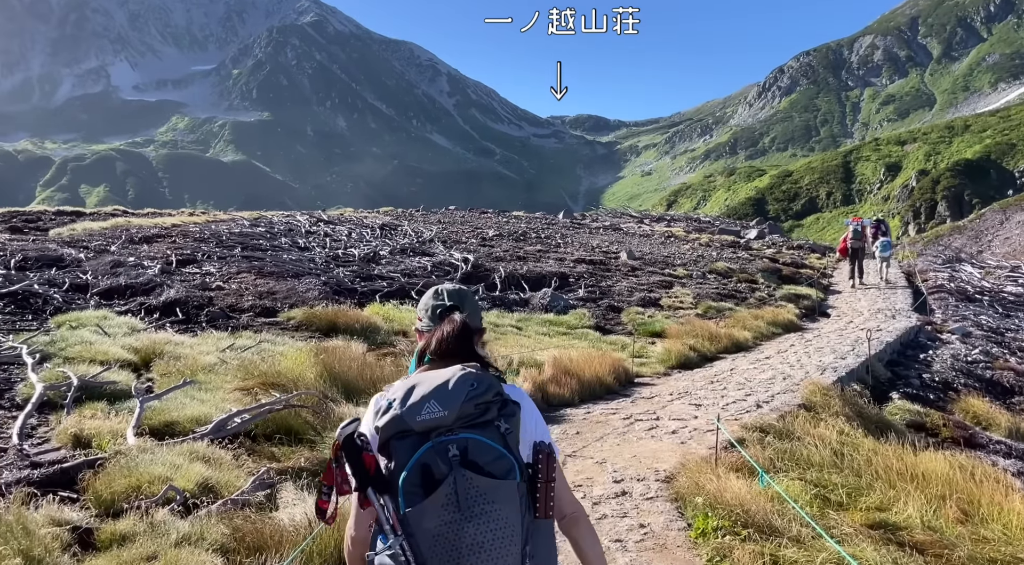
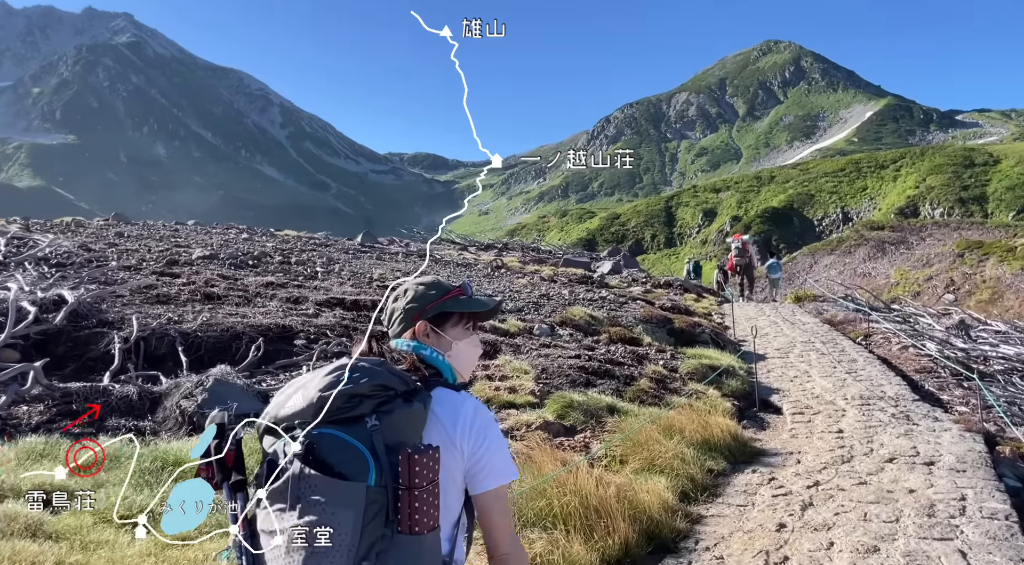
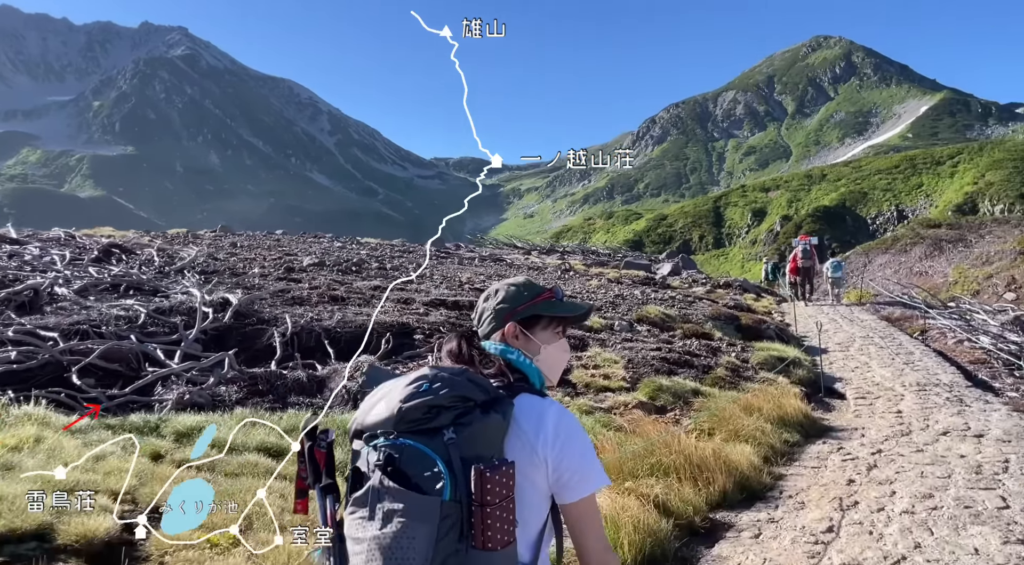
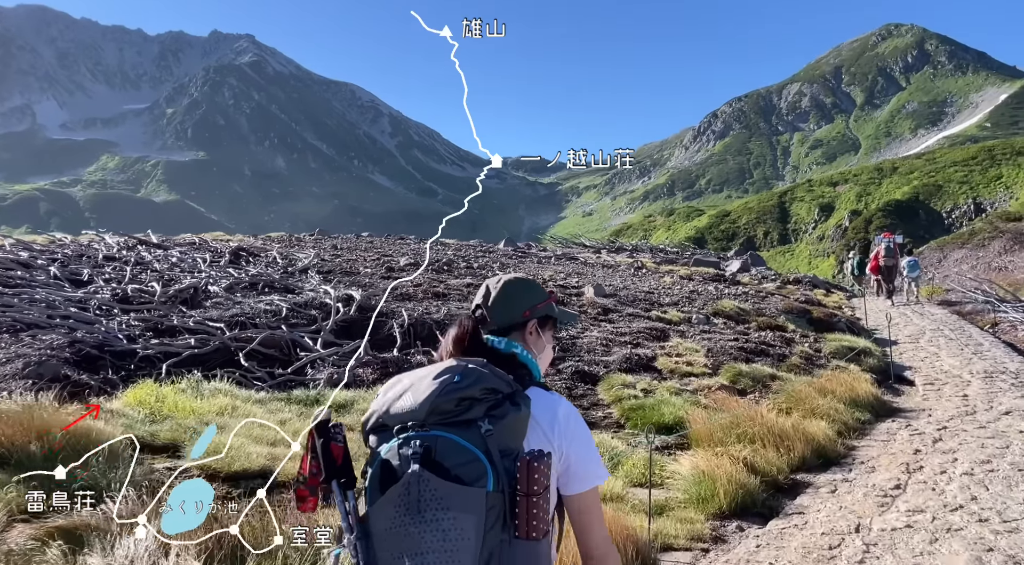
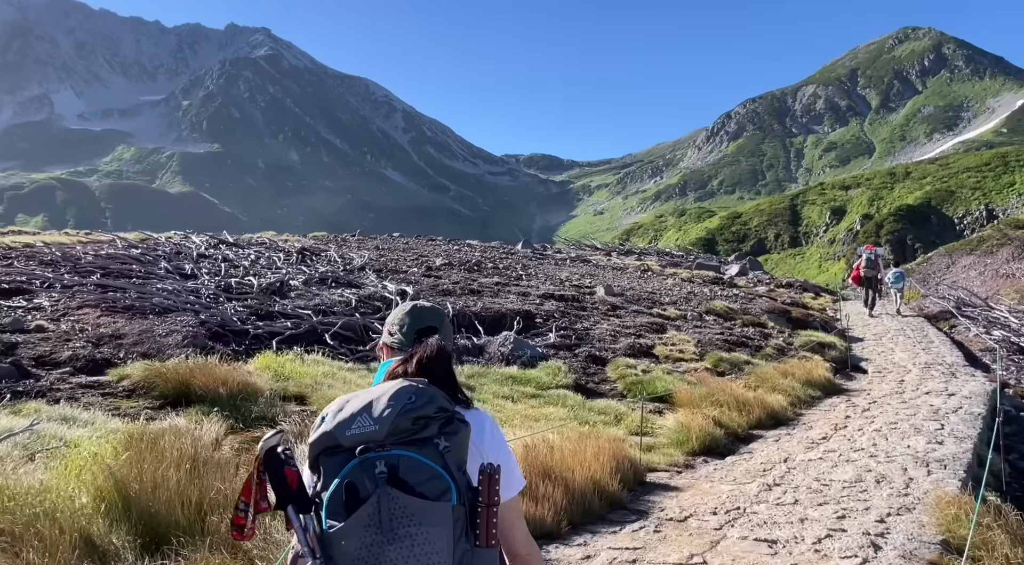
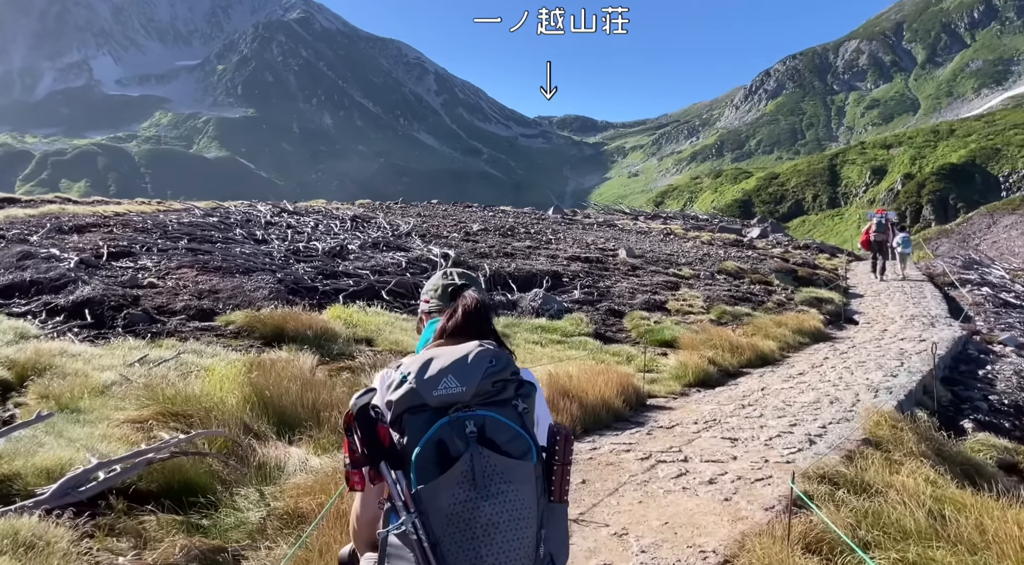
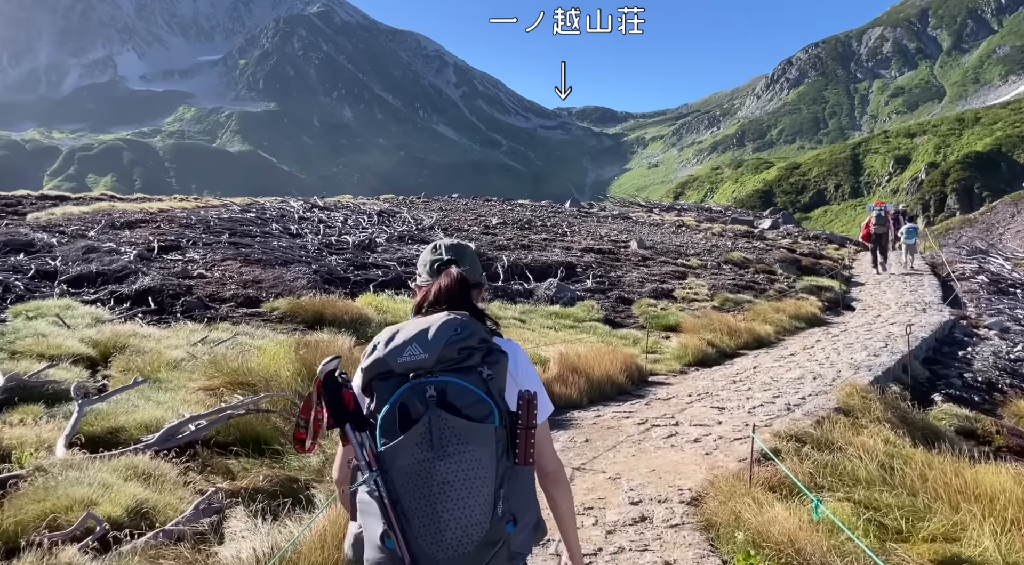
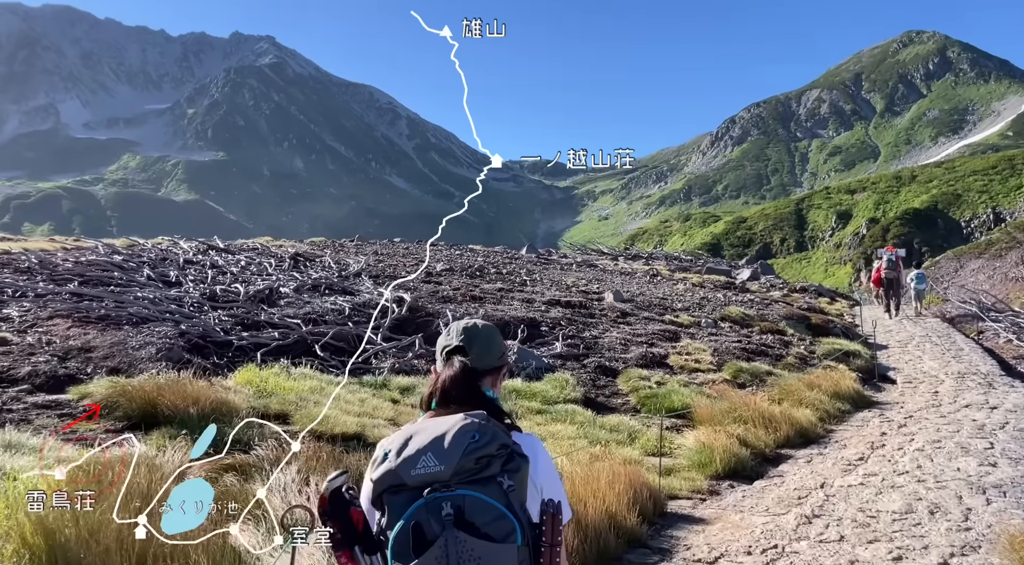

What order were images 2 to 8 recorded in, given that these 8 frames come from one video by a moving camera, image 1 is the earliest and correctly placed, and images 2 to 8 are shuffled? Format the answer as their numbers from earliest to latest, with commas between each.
7, 6, 5, 8, 4, 3, 2
